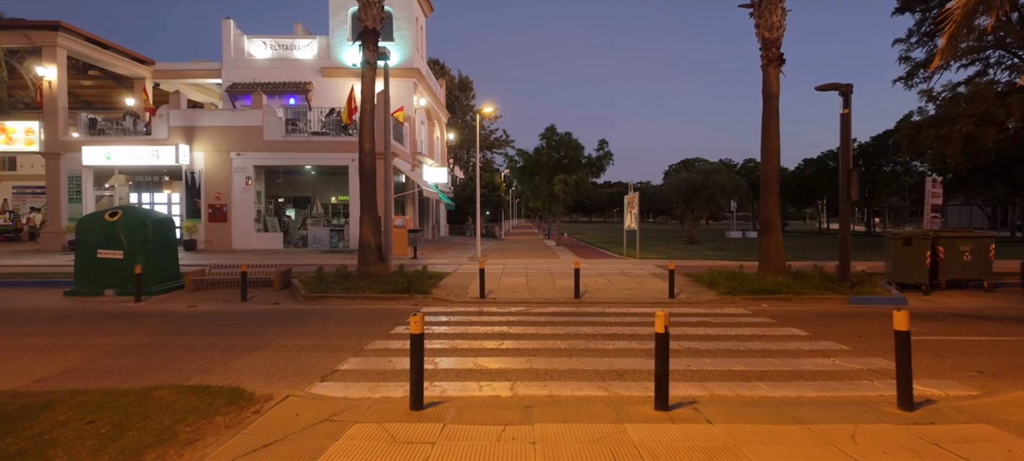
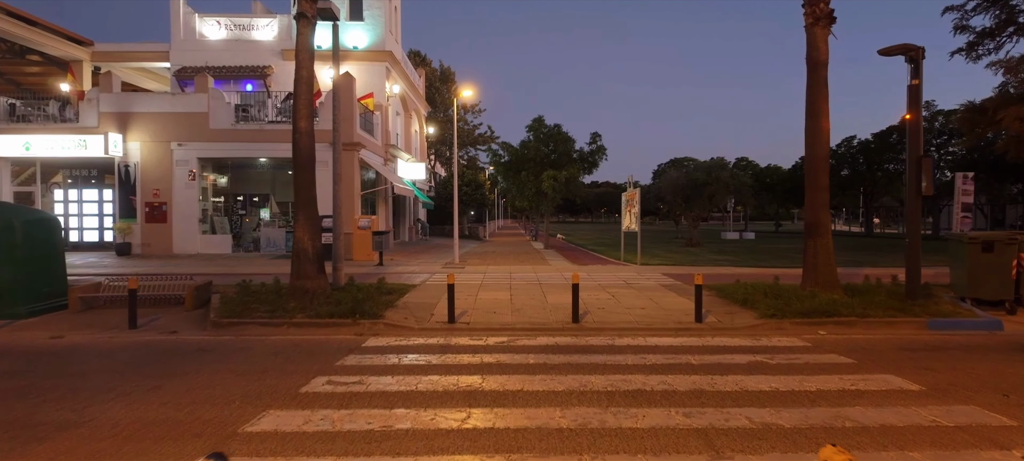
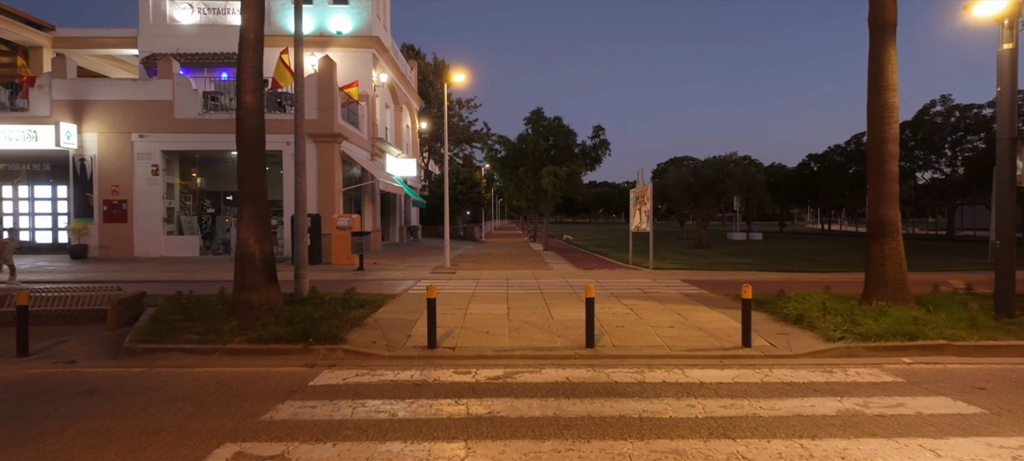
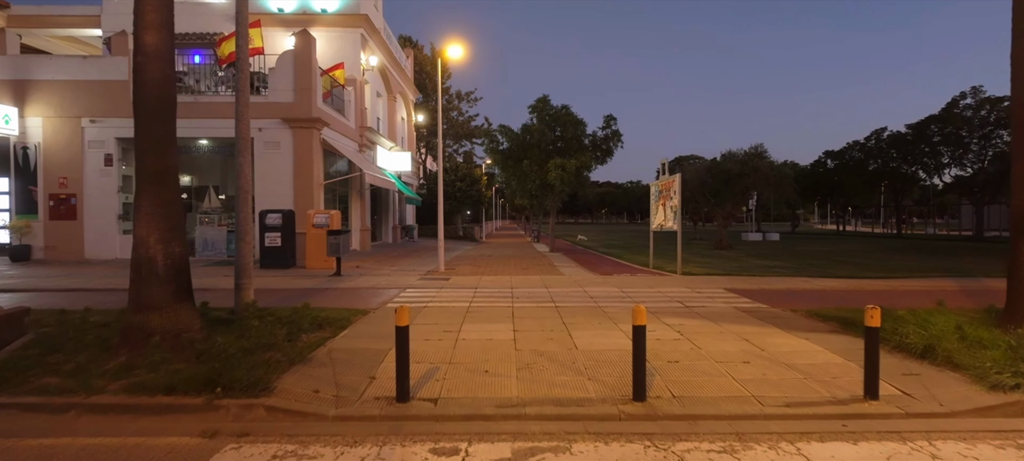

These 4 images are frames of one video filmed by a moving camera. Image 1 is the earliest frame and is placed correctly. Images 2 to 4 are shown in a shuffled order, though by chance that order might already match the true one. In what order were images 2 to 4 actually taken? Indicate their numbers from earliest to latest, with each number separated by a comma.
2, 3, 4
